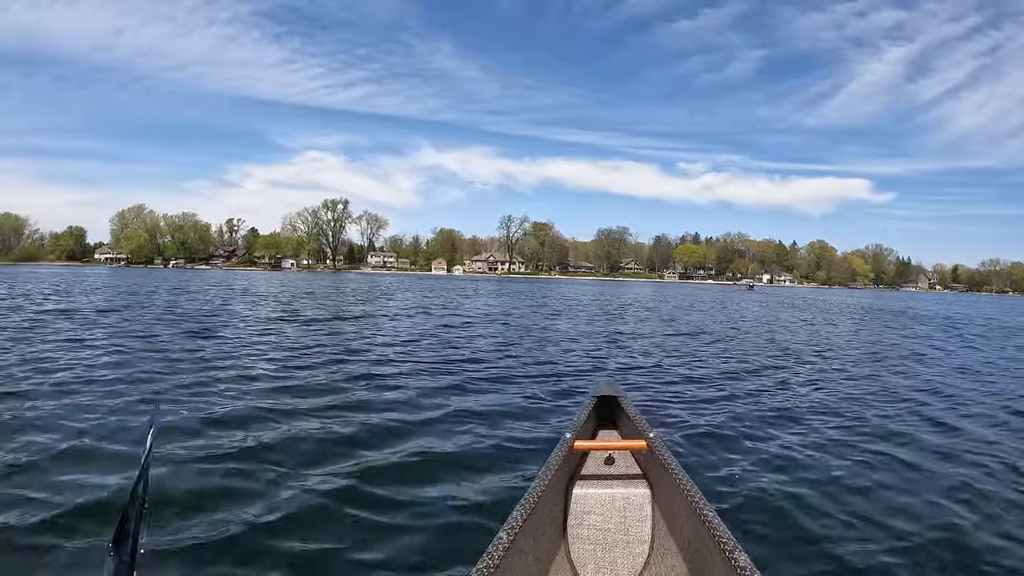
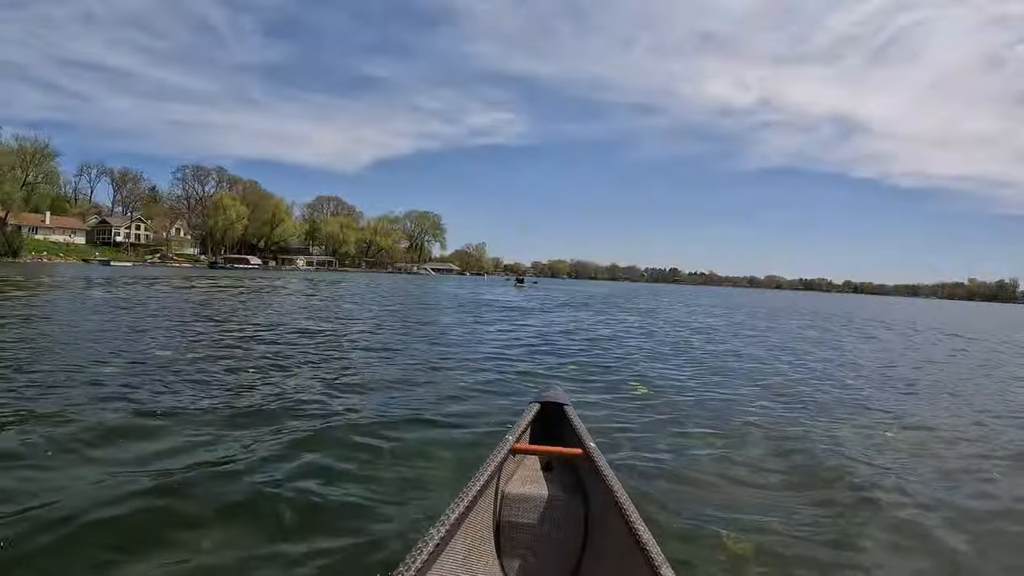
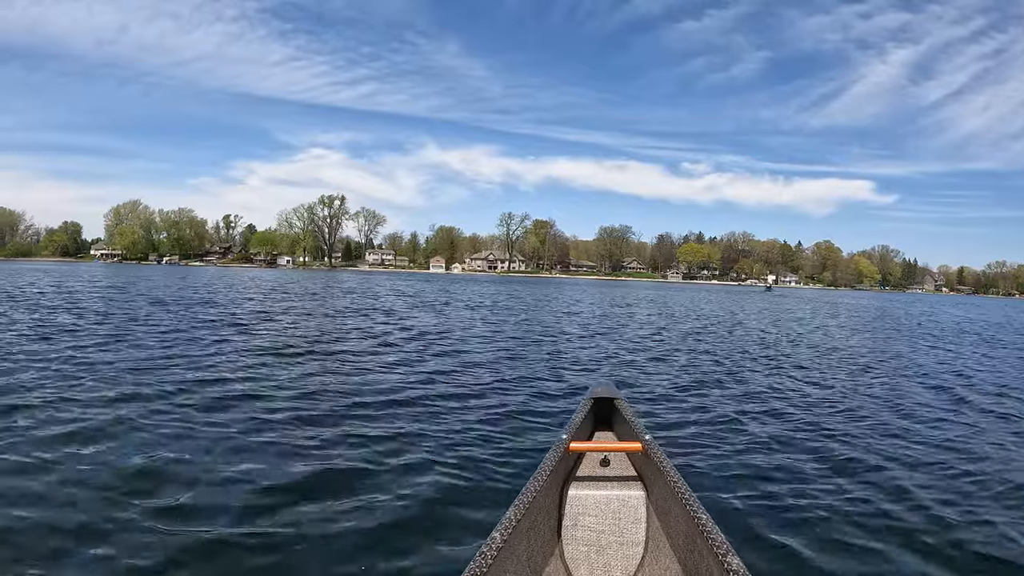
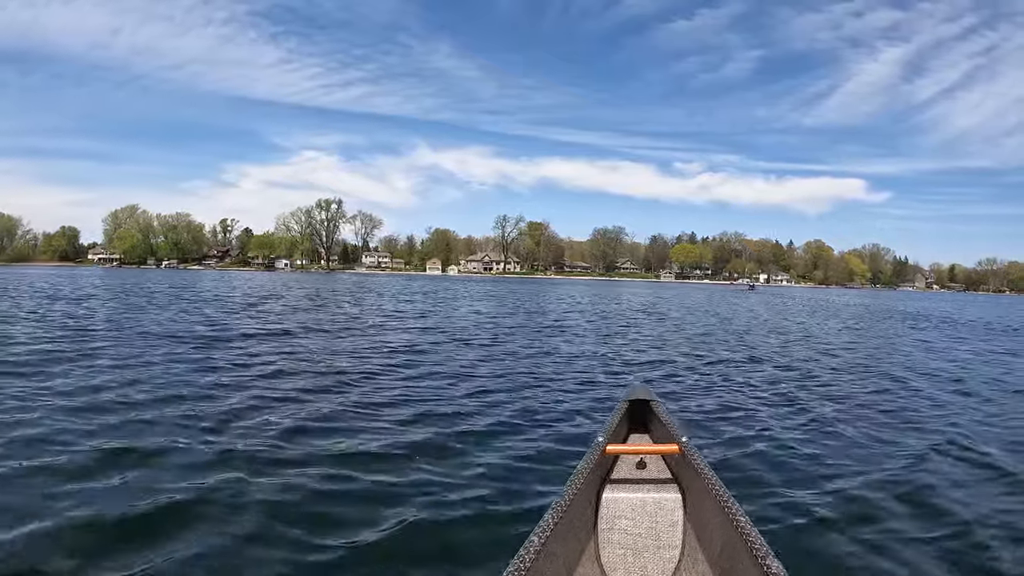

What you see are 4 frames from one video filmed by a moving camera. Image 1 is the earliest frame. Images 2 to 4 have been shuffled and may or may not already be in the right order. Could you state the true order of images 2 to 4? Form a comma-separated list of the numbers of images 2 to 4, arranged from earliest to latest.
4, 3, 2
